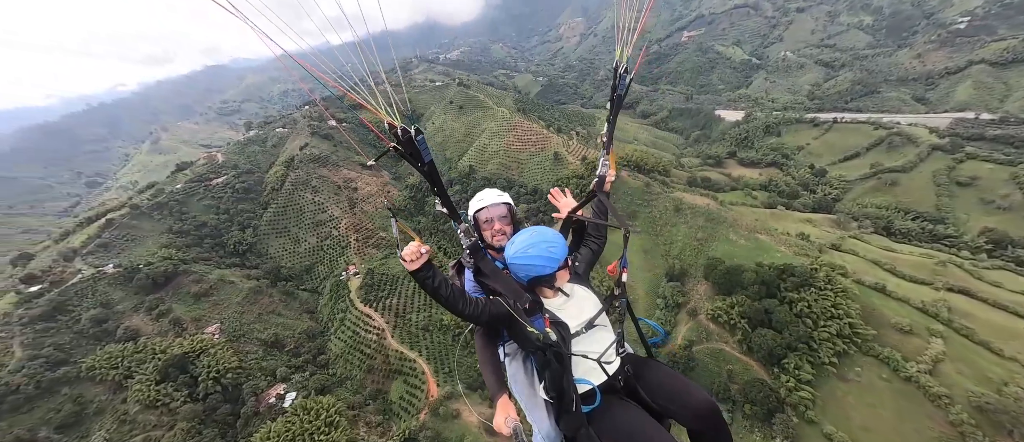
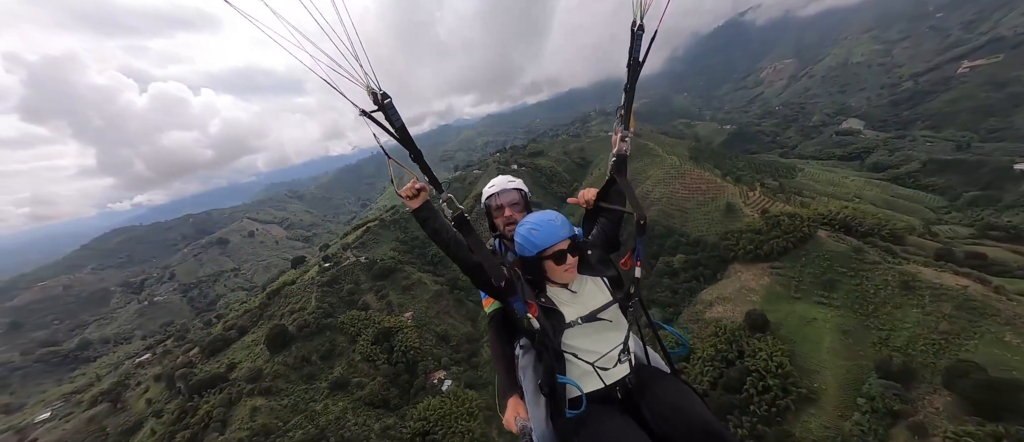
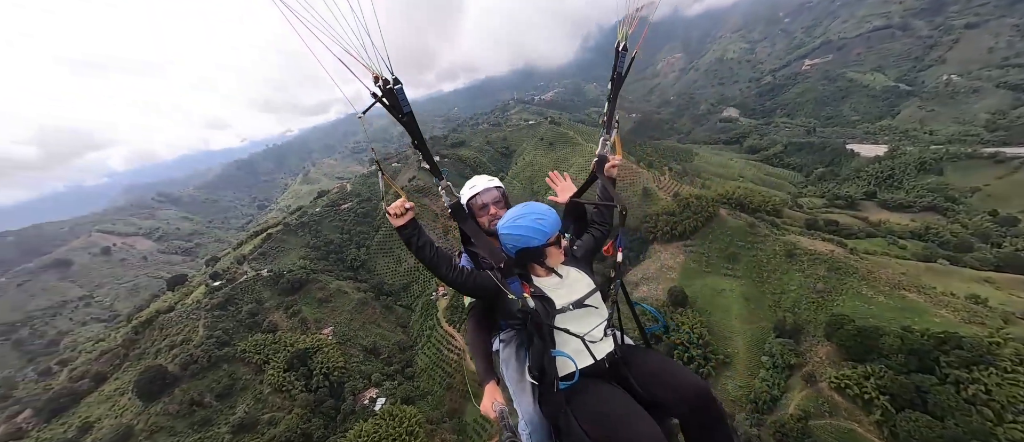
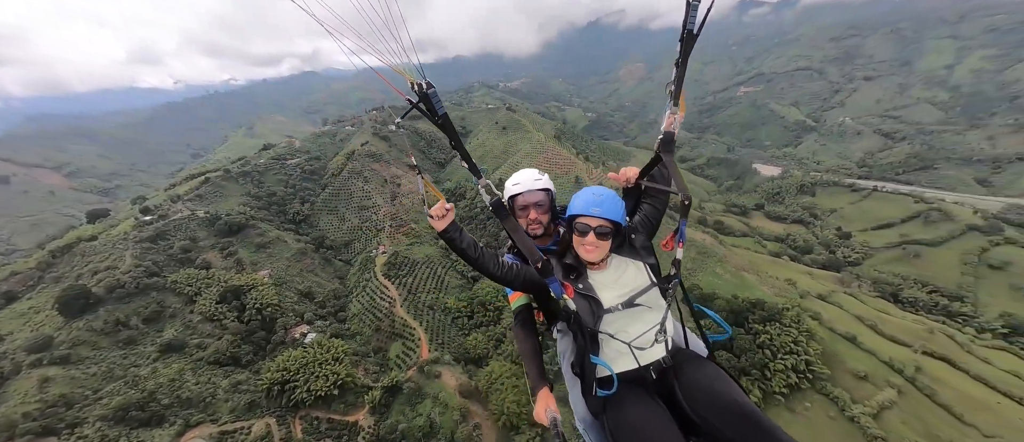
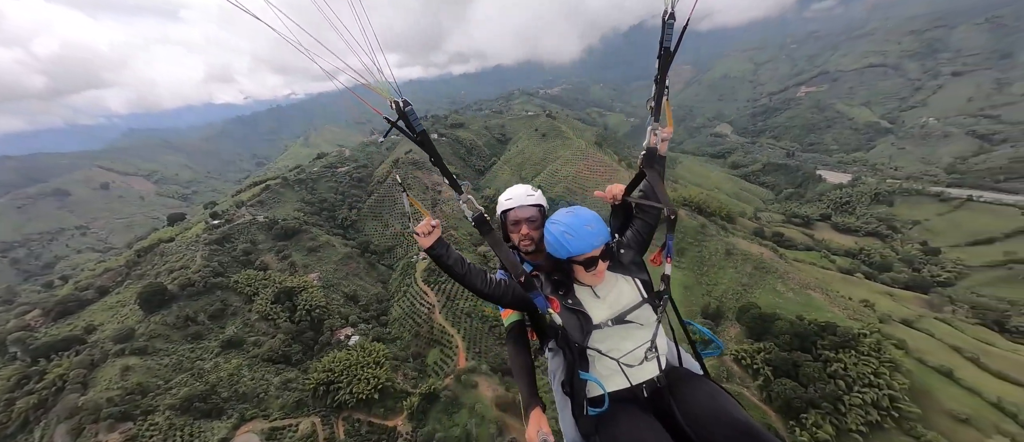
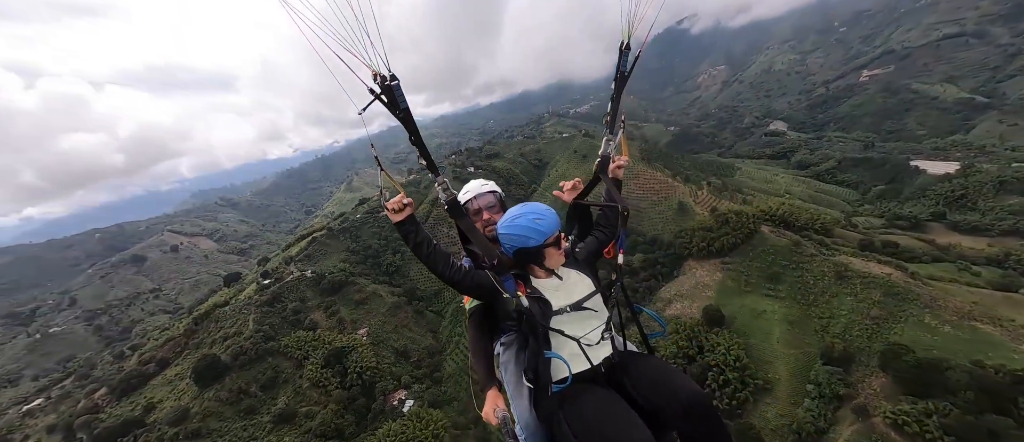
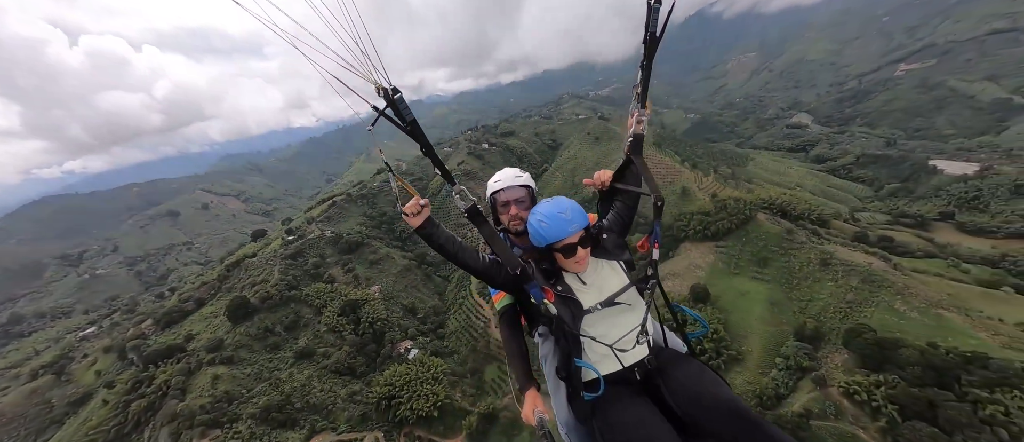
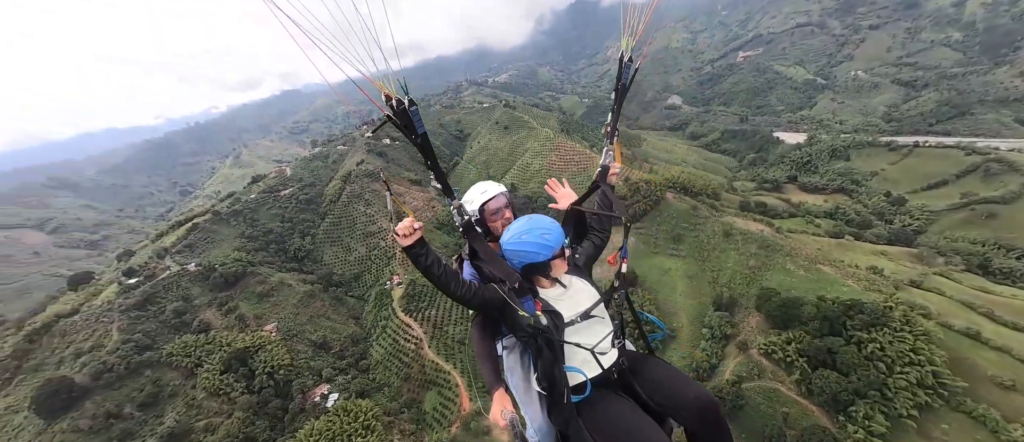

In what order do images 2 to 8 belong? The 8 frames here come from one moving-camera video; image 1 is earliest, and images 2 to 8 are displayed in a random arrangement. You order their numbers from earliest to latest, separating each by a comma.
8, 3, 6, 2, 7, 5, 4
